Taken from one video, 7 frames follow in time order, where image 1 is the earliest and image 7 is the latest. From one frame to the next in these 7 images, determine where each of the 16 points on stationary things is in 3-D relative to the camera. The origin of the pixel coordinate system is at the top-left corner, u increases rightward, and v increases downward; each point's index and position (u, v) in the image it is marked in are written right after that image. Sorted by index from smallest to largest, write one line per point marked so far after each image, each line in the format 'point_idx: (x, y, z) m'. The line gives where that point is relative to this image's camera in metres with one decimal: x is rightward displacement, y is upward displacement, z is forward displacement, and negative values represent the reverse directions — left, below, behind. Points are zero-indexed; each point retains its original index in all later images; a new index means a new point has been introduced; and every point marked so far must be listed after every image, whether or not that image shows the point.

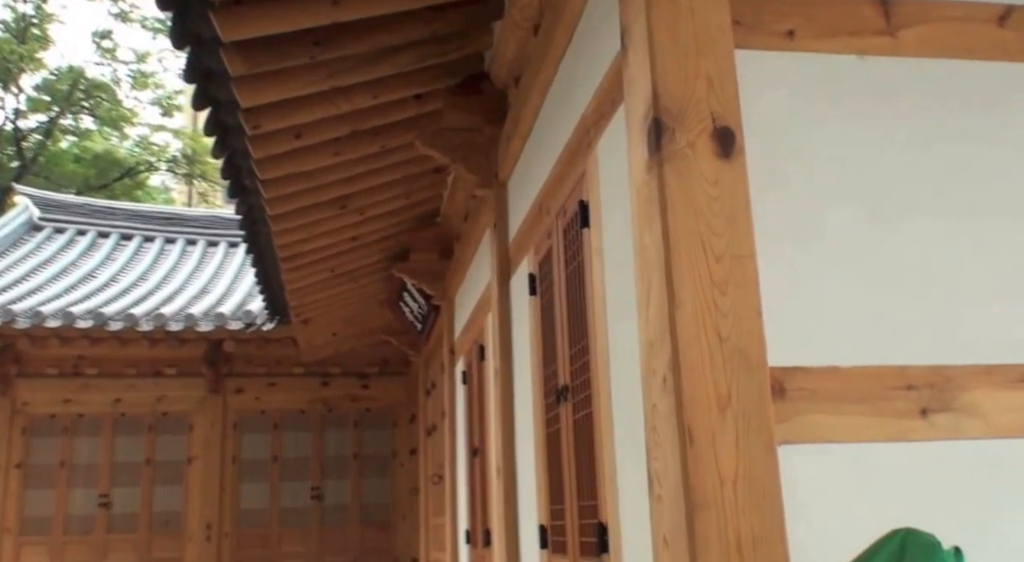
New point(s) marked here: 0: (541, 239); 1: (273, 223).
0: (+0.1, +0.1, +2.7) m
1: (-1.1, +0.3, +4.4) m
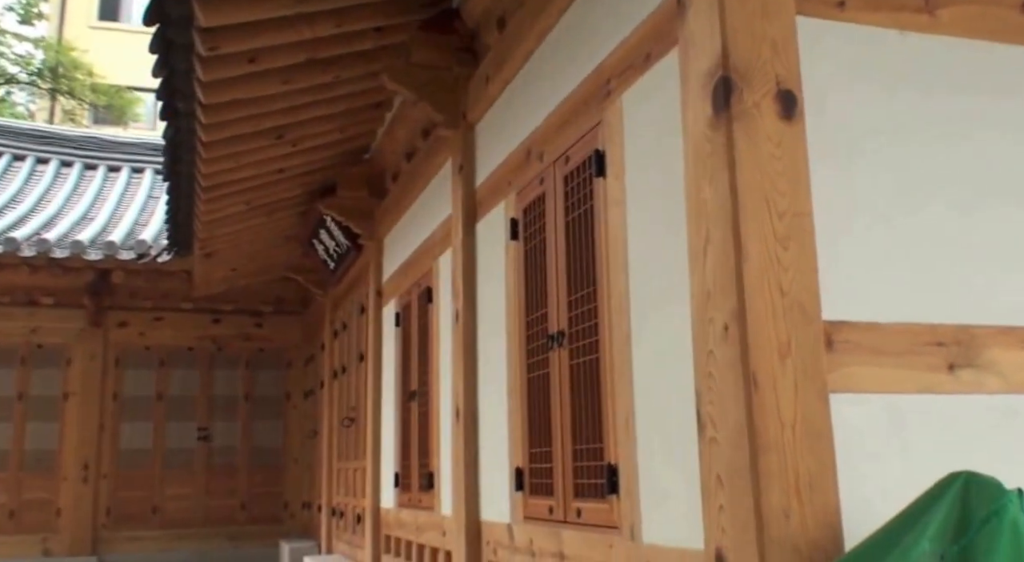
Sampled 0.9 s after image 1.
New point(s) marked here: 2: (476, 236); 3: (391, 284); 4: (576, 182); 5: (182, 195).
0: (0.0, +0.3, +2.7) m
1: (-1.3, +0.6, +4.3) m
2: (-0.1, +0.1, +3.2) m
3: (-0.6, 0.0, +4.6) m
4: (+0.2, +0.2, +2.4) m
5: (-1.7, +0.5, +4.9) m
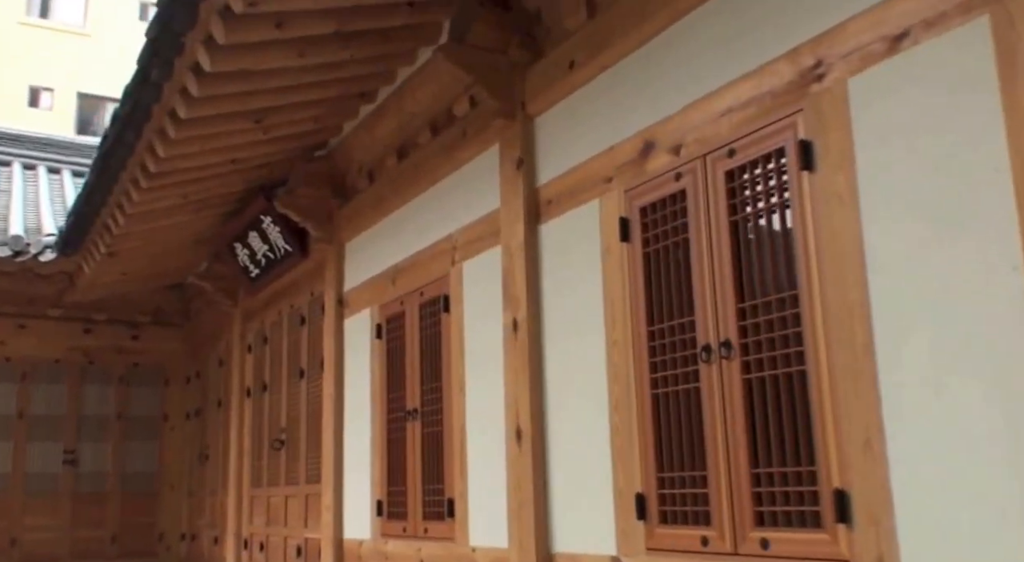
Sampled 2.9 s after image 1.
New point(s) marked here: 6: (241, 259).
0: (+0.4, +0.3, +2.5) m
1: (-1.3, +0.6, +3.7) m
2: (+0.1, +0.1, +2.9) m
3: (-0.6, 0.0, +4.2) m
4: (+0.5, +0.2, +2.2) m
5: (-1.8, +0.5, +4.2) m
6: (-1.5, +0.1, +5.3) m
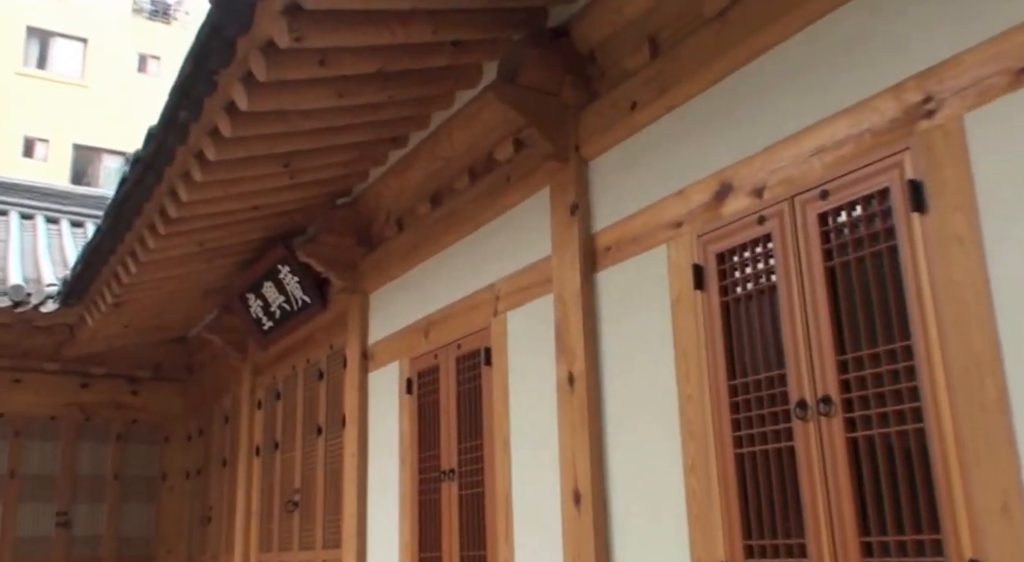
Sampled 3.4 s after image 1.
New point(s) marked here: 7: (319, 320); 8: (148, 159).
0: (+0.5, +0.1, +2.3) m
1: (-1.2, +0.4, +3.5) m
2: (+0.3, 0.0, +2.8) m
3: (-0.5, -0.3, +4.0) m
4: (+0.7, +0.1, +2.0) m
5: (-1.6, +0.3, +4.1) m
6: (-1.4, -0.2, +5.1) m
7: (-1.0, -0.2, +4.8) m
8: (-1.4, +0.5, +3.6) m
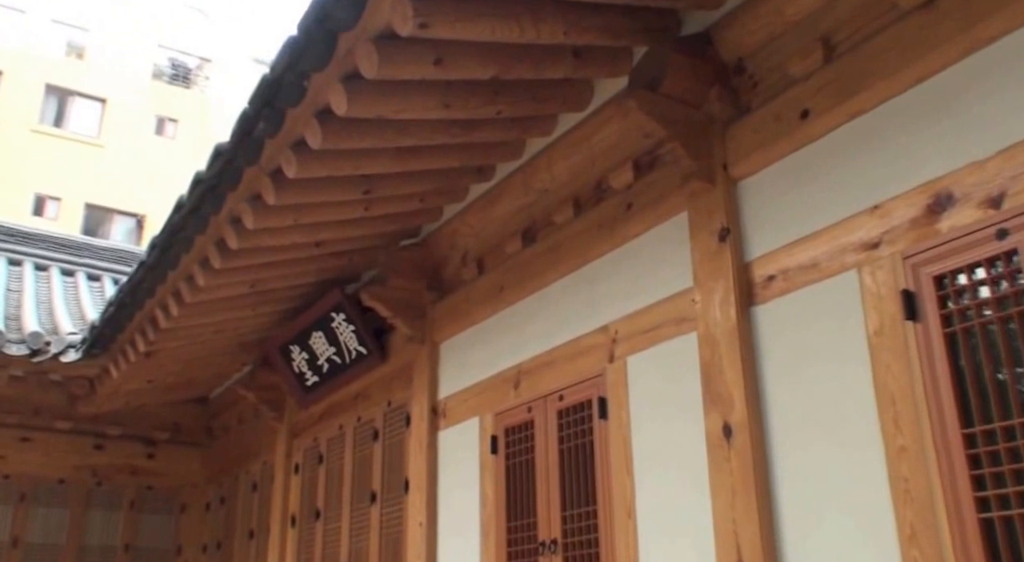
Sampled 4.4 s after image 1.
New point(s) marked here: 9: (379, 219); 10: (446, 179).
0: (+0.9, +0.1, +1.9) m
1: (-0.8, +0.3, +3.2) m
2: (+0.6, -0.1, +2.4) m
3: (-0.2, -0.4, +3.5) m
4: (+1.1, +0.1, +1.7) m
5: (-1.3, +0.1, +3.7) m
6: (-1.1, -0.4, +4.7) m
7: (-0.6, -0.4, +4.3) m
8: (-1.0, +0.3, +3.3) m
9: (-0.5, +0.2, +3.6) m
10: (-0.2, +0.4, +3.4) m
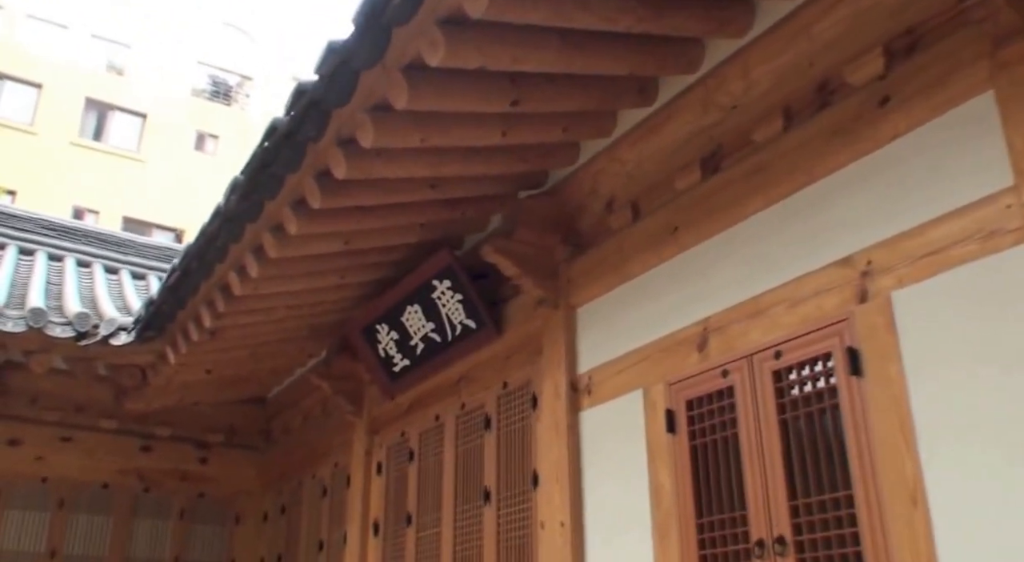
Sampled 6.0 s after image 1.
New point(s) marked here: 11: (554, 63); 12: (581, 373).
0: (+1.4, +0.3, +1.3) m
1: (-0.3, +0.5, +2.5) m
2: (+1.1, +0.1, +1.7) m
3: (+0.3, -0.3, +2.9) m
4: (+1.6, +0.3, +1.0) m
5: (-0.8, +0.3, +3.1) m
6: (-0.5, -0.3, +4.1) m
7: (-0.1, -0.3, +3.7) m
8: (-0.5, +0.5, +2.6) m
9: (0.0, +0.4, +3.0) m
10: (+0.3, +0.5, +2.8) m
11: (+0.1, +0.6, +2.5) m
12: (+0.2, -0.3, +3.0) m
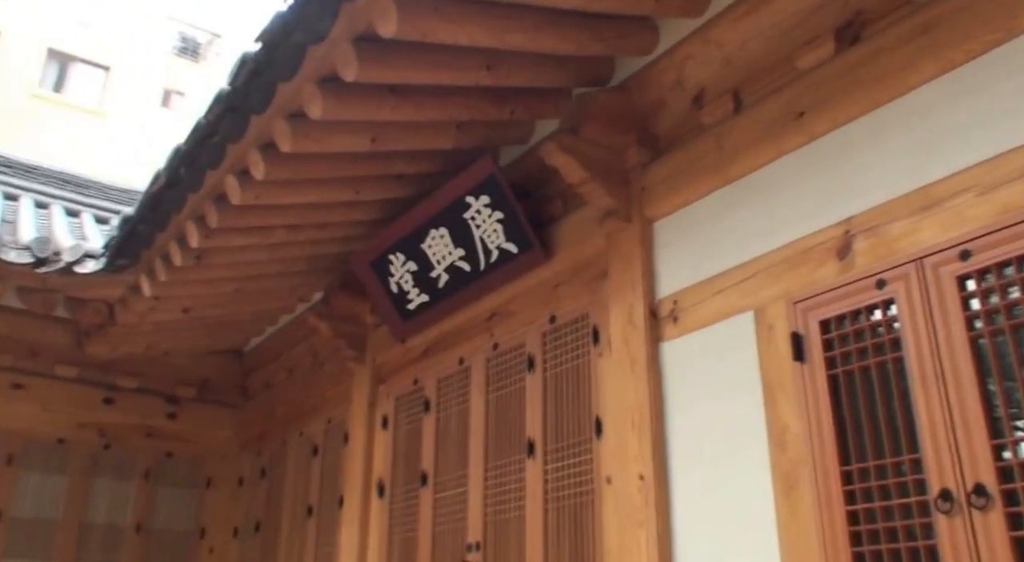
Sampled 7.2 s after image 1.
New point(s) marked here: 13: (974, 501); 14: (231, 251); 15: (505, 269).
0: (+1.7, +0.5, +0.8) m
1: (-0.1, +0.7, +1.9) m
2: (+1.4, +0.3, +1.2) m
3: (+0.5, 0.0, +2.3) m
4: (+1.9, +0.5, +0.5) m
5: (-0.5, +0.6, +2.5) m
6: (-0.4, 0.0, +3.5) m
7: (+0.1, 0.0, +3.1) m
8: (-0.3, +0.8, +2.0) m
9: (+0.2, +0.7, +2.4) m
10: (+0.5, +0.8, +2.2) m
11: (+0.4, +0.8, +1.9) m
12: (+0.4, 0.0, +2.5) m
13: (+0.8, -0.4, +1.7) m
14: (-1.0, +0.1, +3.5) m
15: (0.0, 0.0, +3.1) m
